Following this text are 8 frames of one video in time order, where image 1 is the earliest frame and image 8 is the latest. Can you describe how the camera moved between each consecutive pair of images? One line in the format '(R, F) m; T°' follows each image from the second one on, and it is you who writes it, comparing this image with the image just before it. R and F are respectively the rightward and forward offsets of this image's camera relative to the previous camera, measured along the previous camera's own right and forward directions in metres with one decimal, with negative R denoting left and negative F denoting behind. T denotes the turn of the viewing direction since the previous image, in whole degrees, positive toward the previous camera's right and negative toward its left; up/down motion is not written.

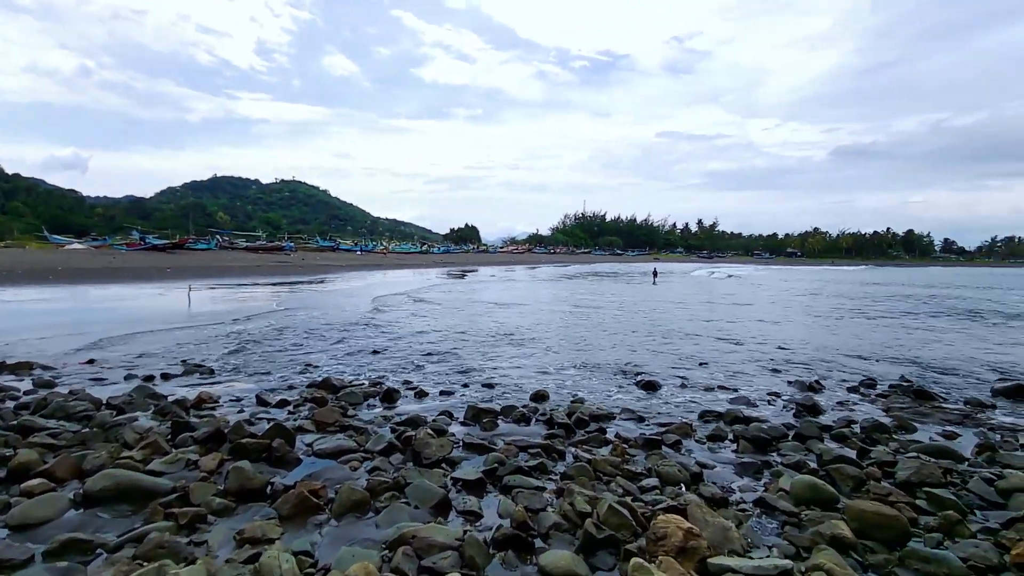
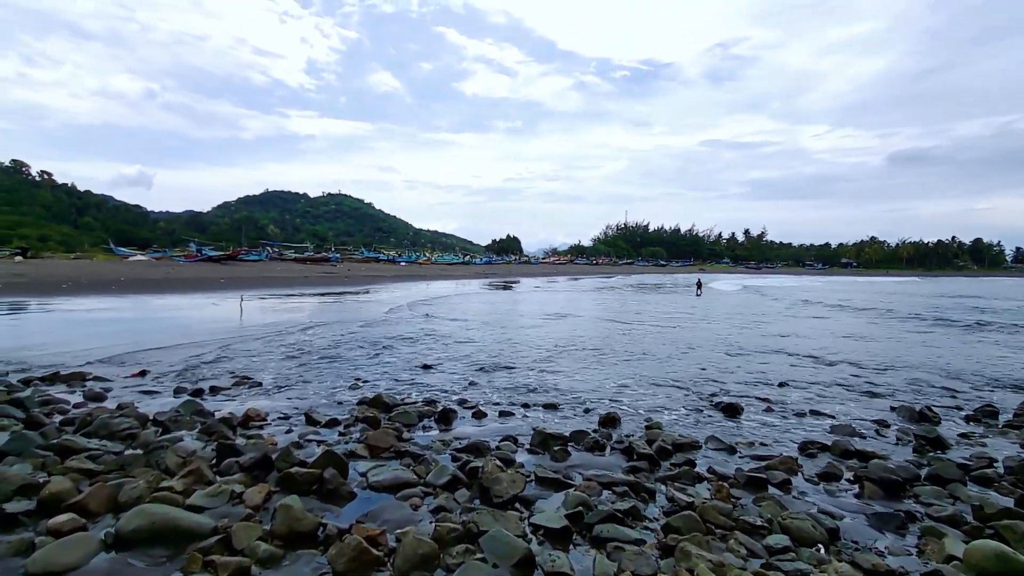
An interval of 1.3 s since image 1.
(-0.4, +0.8) m; -4°
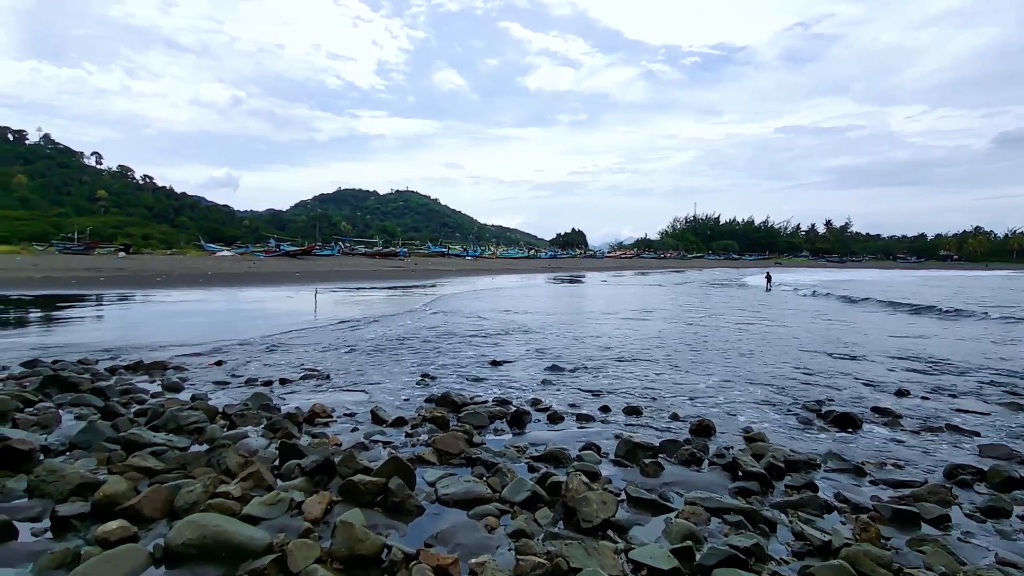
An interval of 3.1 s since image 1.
(-0.2, +0.7) m; -7°
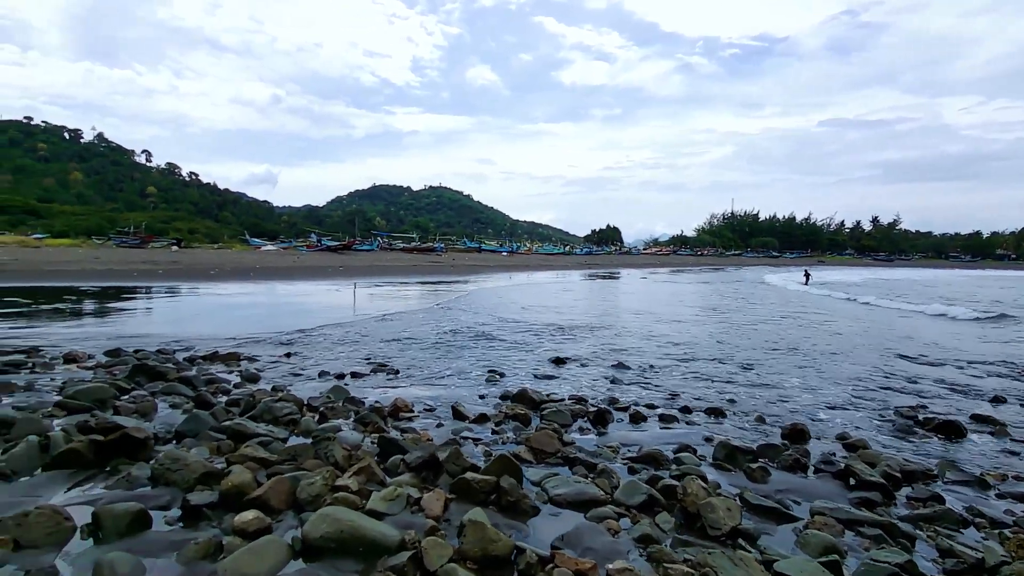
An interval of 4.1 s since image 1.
(-0.7, +0.1) m; -3°
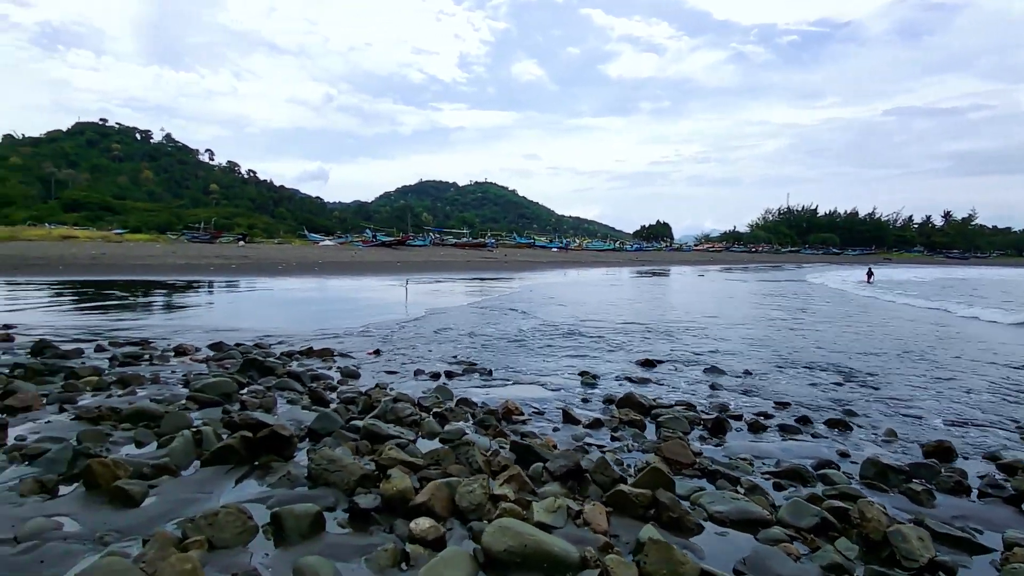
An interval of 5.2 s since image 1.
(-1.0, +0.1) m; -5°
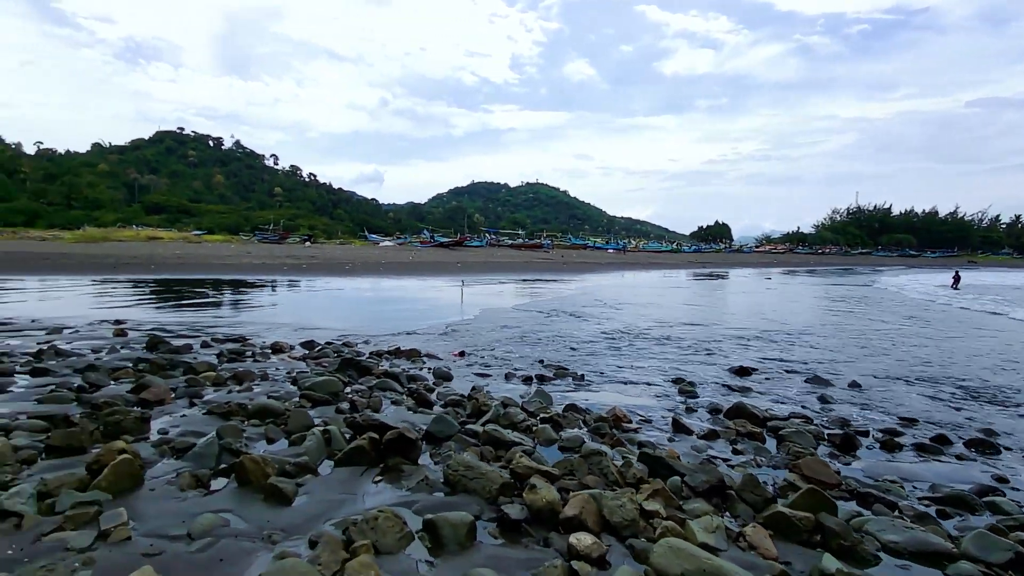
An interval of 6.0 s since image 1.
(-0.8, +0.1) m; -5°
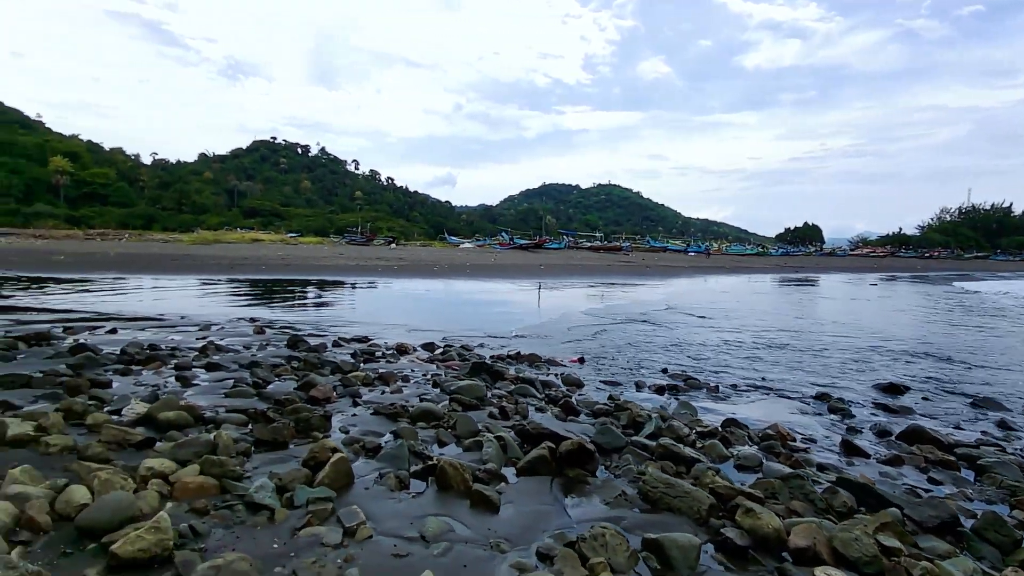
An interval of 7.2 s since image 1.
(-1.1, 0.0) m; -8°
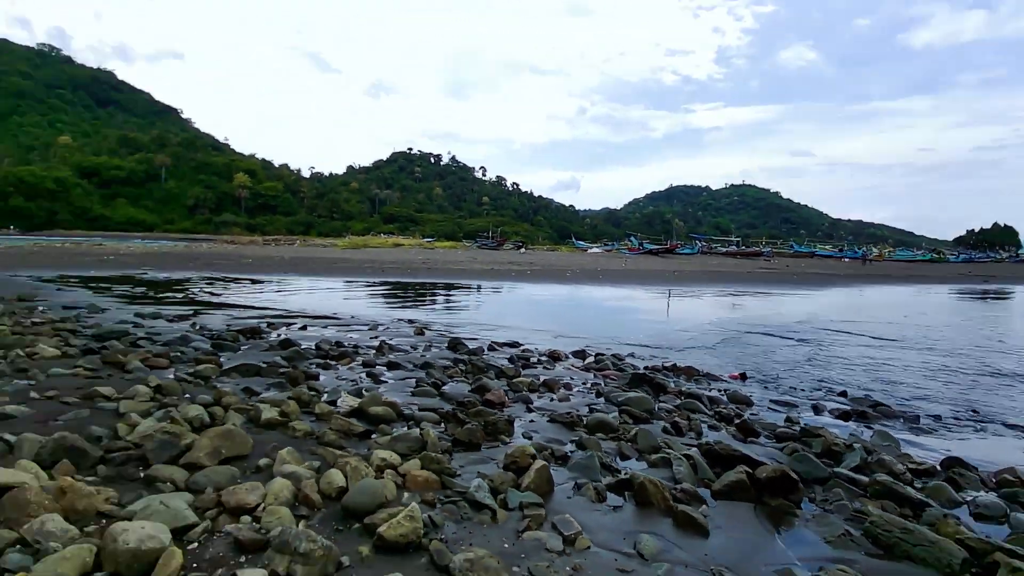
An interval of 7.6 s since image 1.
(-0.7, -0.1) m; -13°
